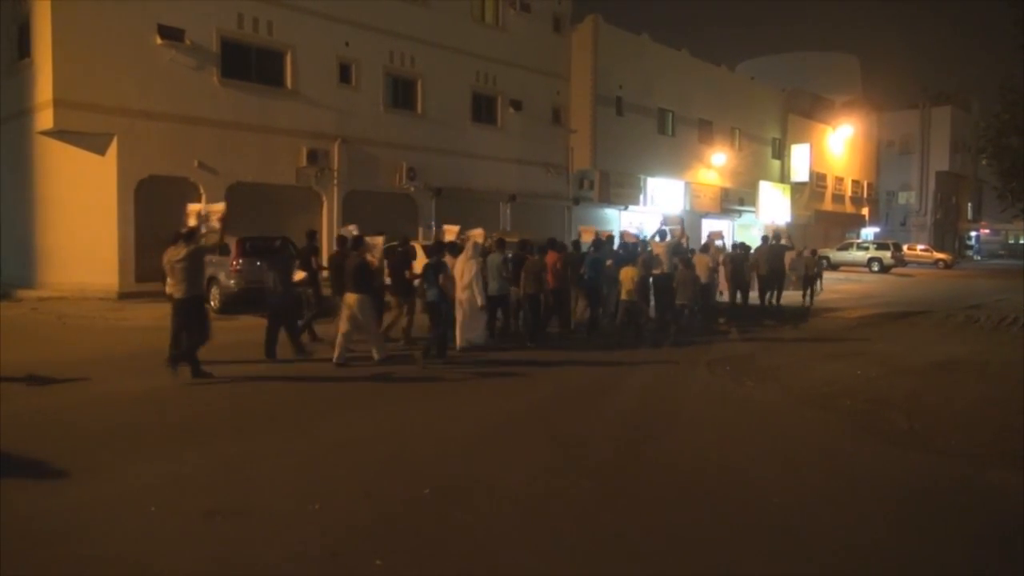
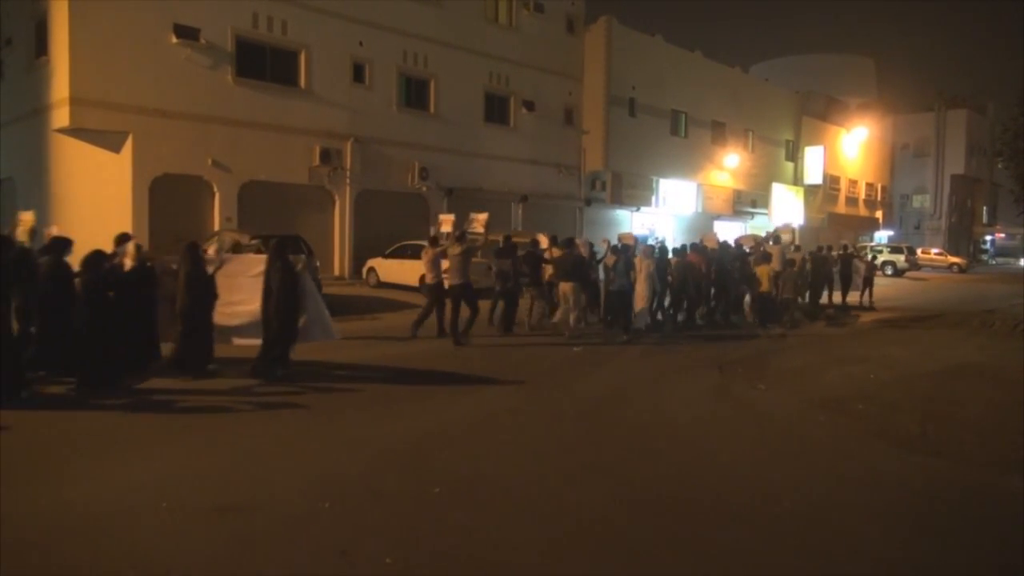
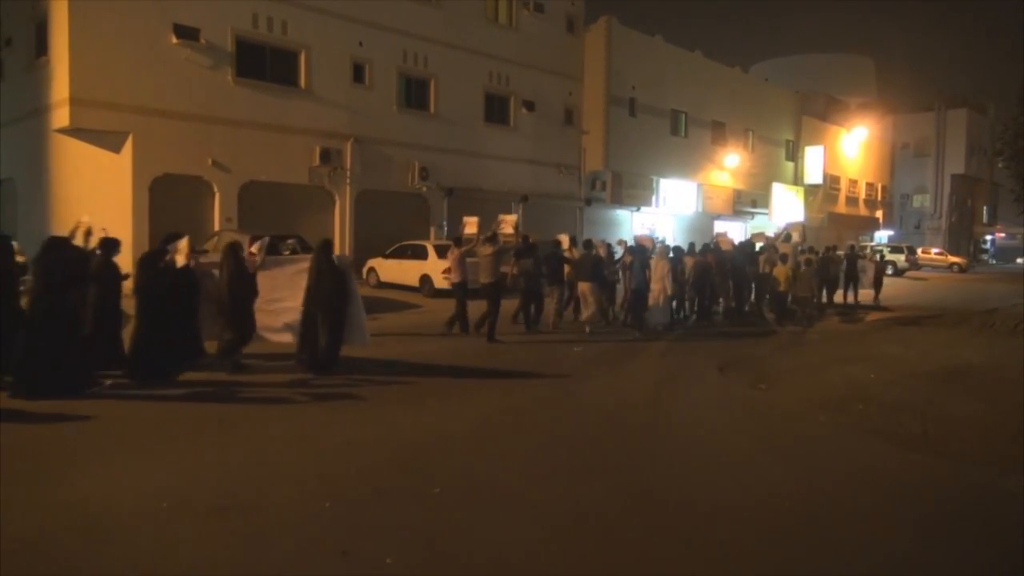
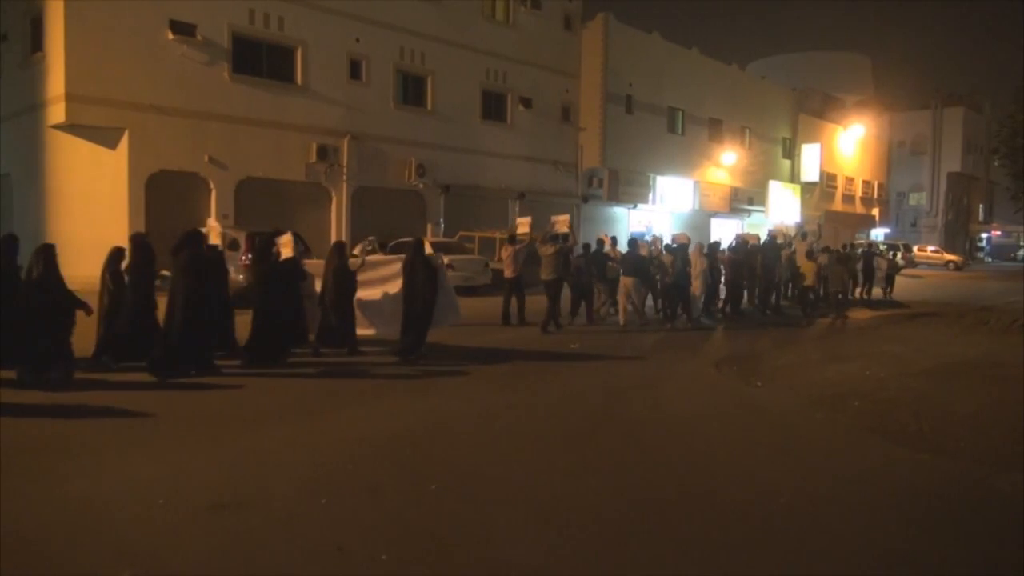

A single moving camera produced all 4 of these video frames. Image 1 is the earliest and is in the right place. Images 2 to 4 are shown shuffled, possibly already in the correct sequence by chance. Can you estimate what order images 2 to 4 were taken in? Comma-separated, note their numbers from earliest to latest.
2, 3, 4
